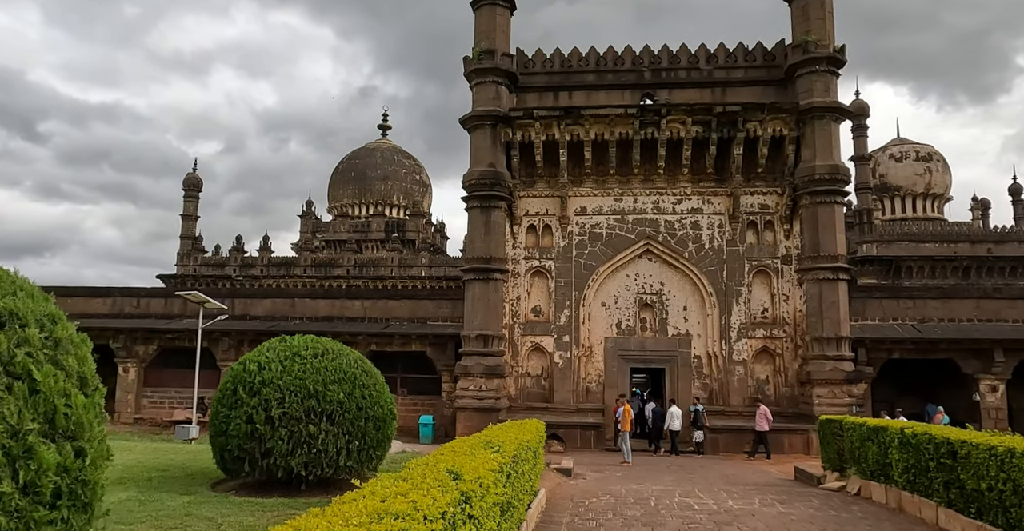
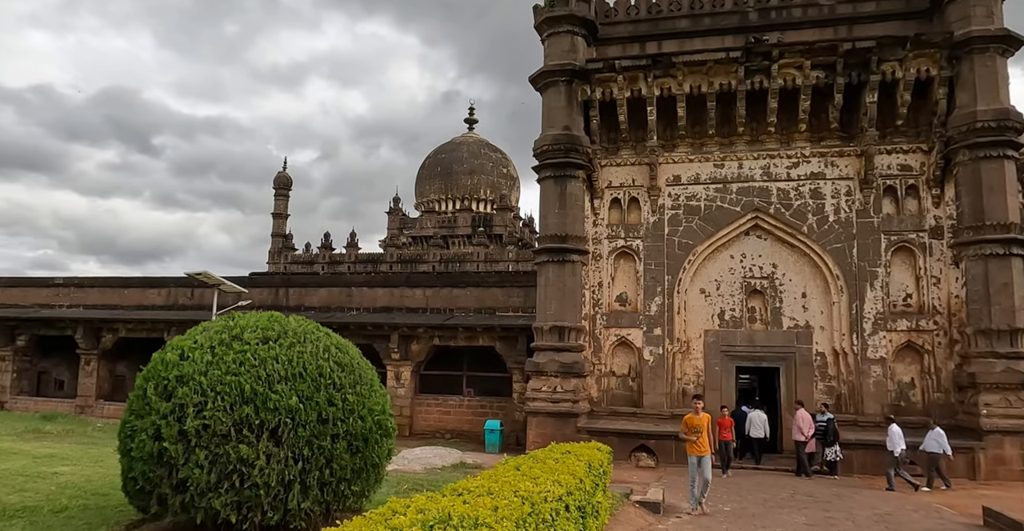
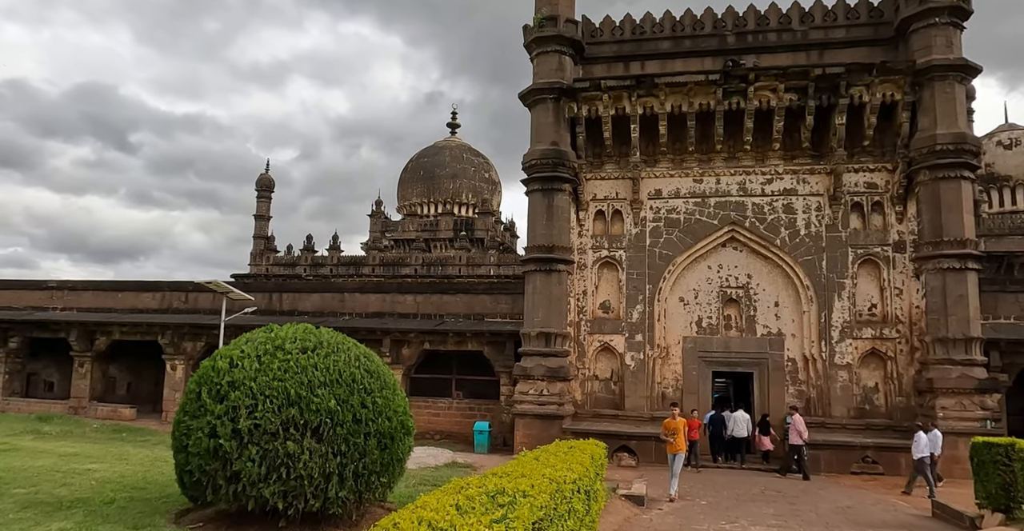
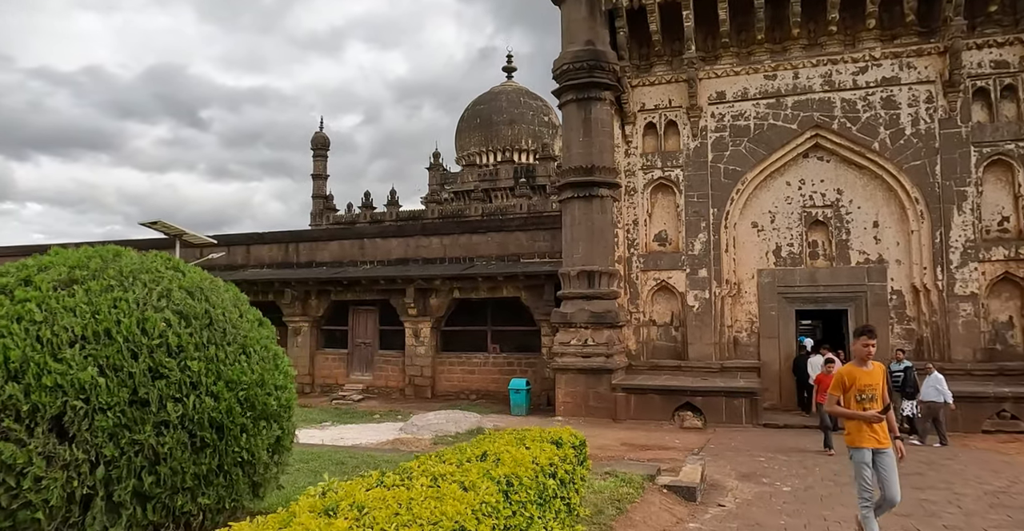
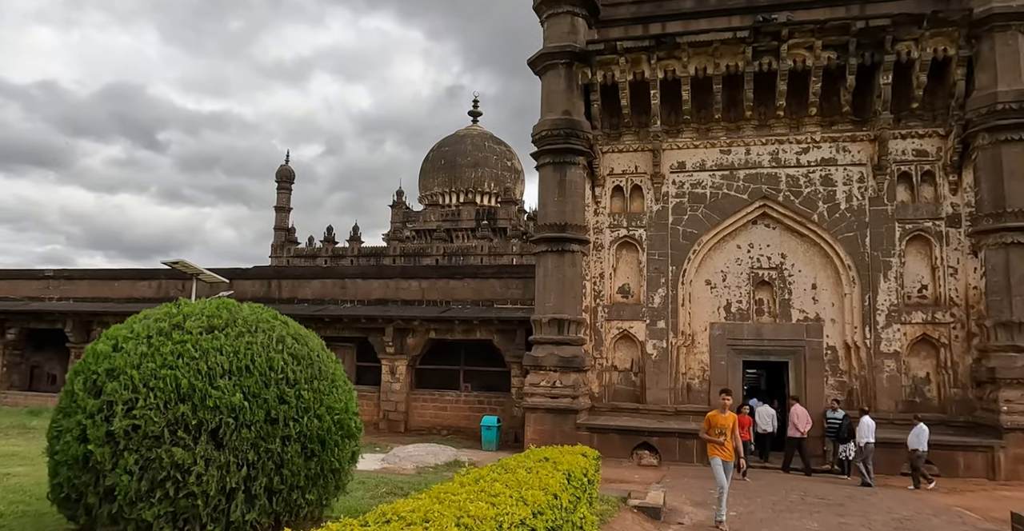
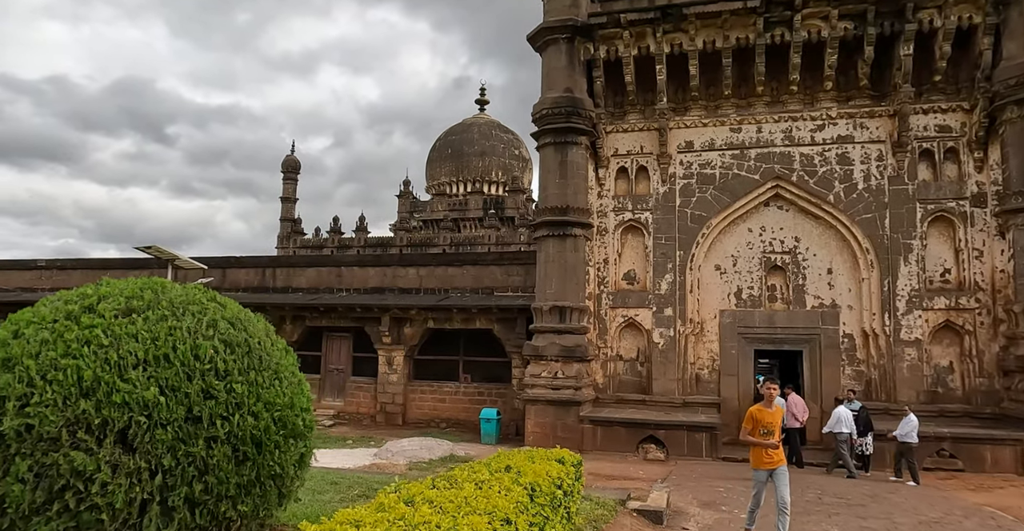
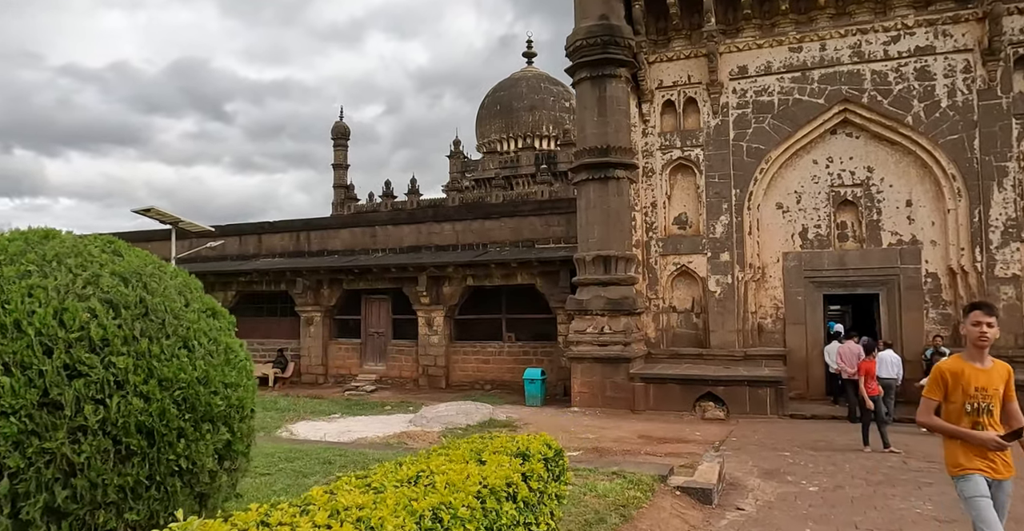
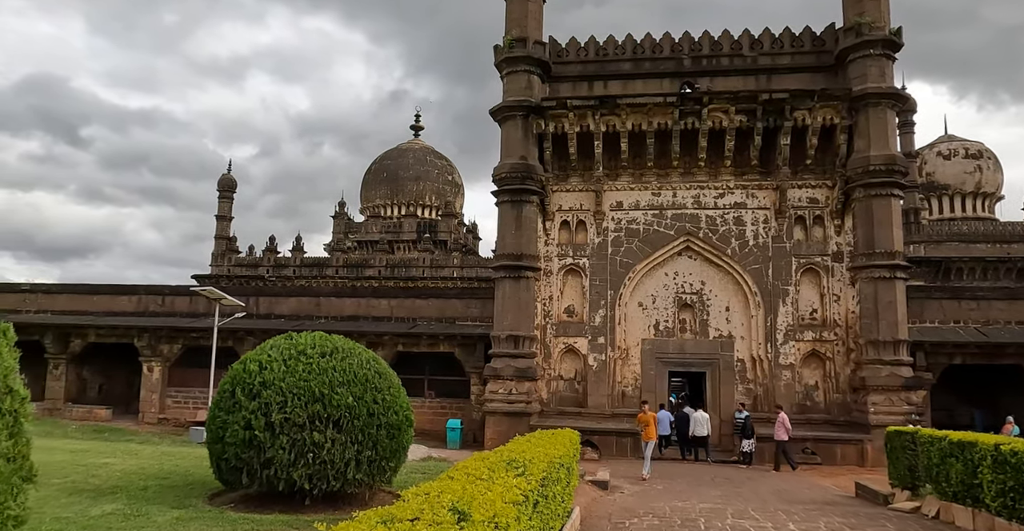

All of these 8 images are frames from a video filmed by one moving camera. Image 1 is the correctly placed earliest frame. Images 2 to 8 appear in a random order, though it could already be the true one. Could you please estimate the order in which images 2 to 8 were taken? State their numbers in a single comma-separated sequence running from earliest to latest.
8, 3, 2, 5, 6, 4, 7
